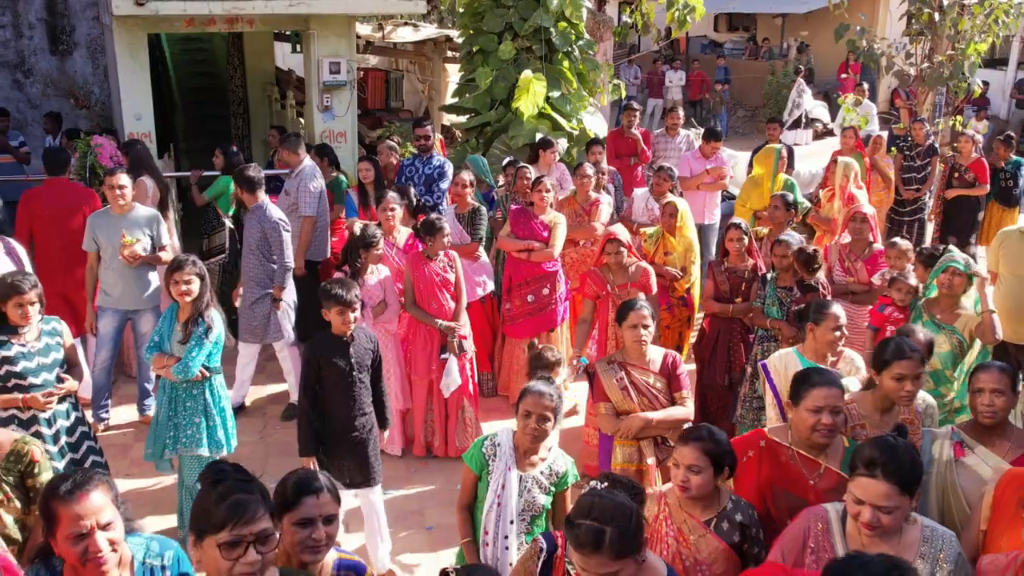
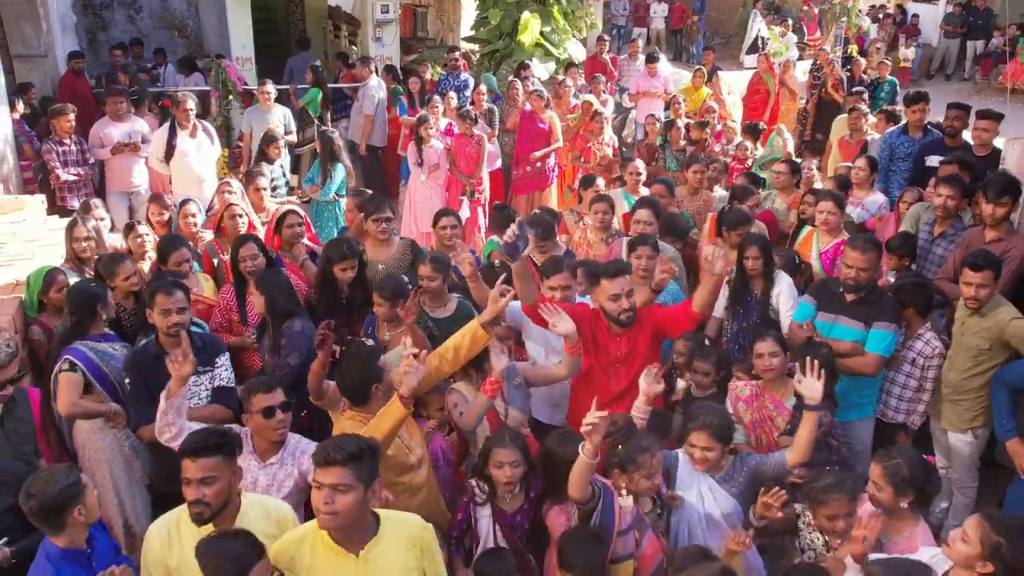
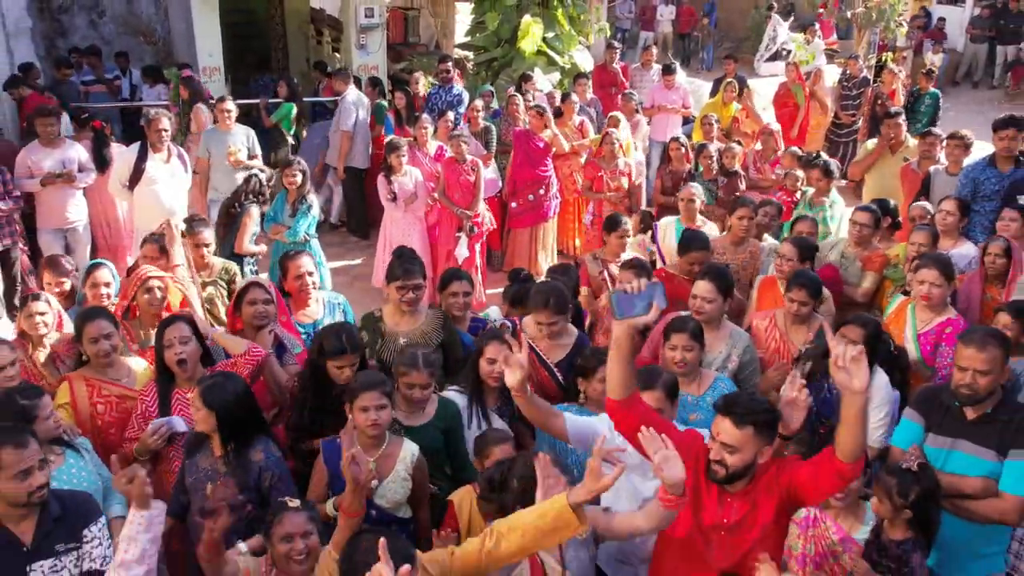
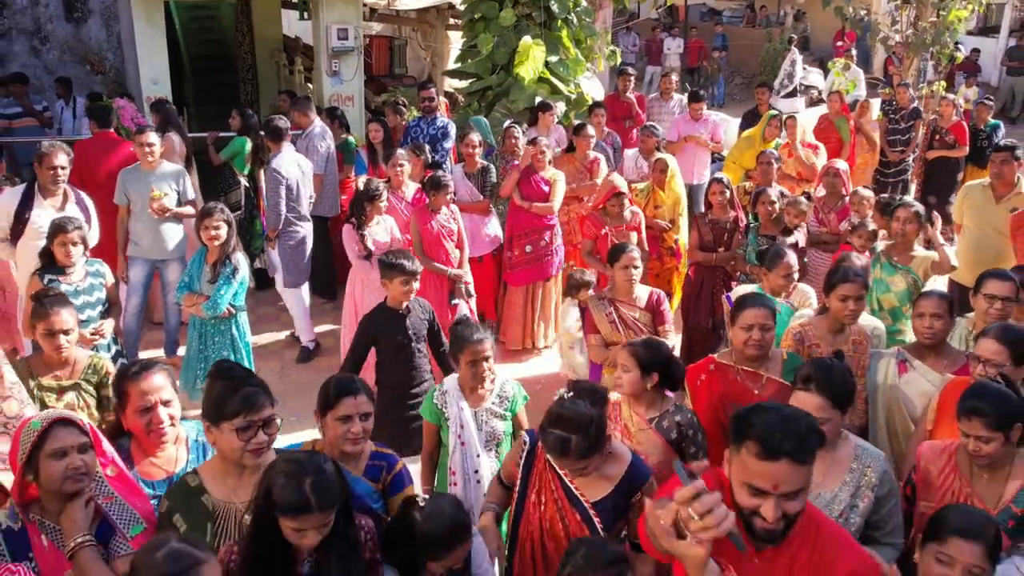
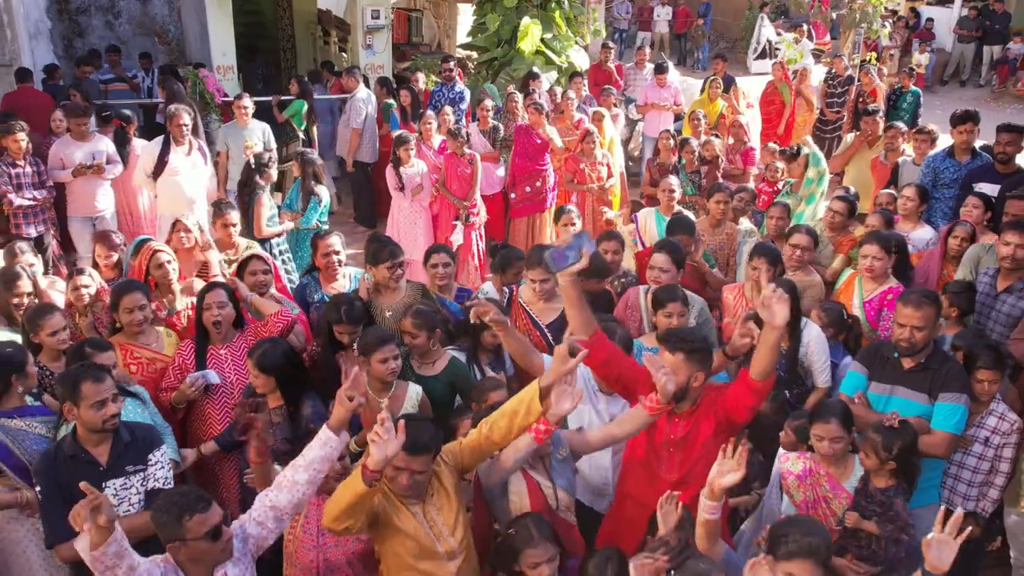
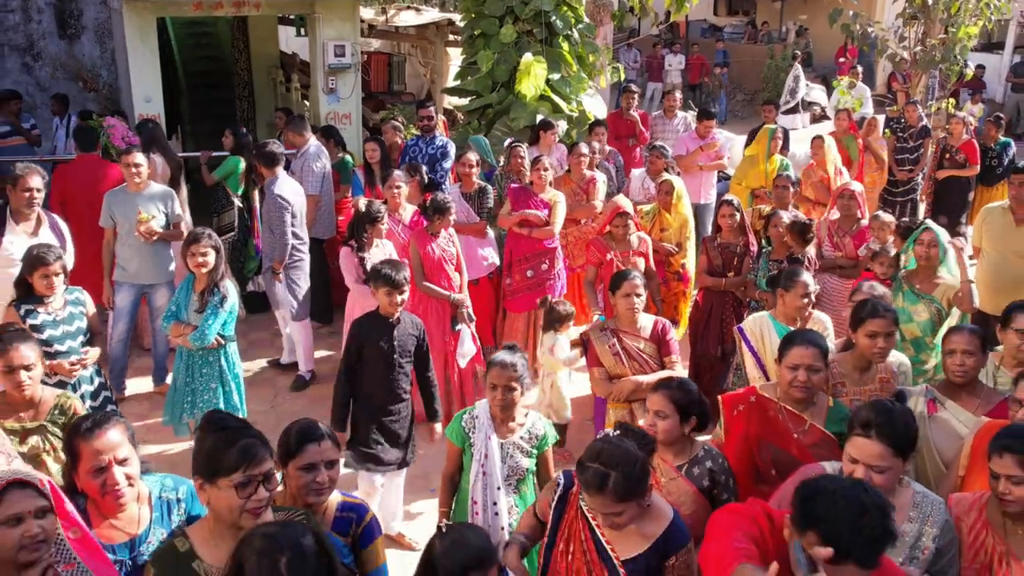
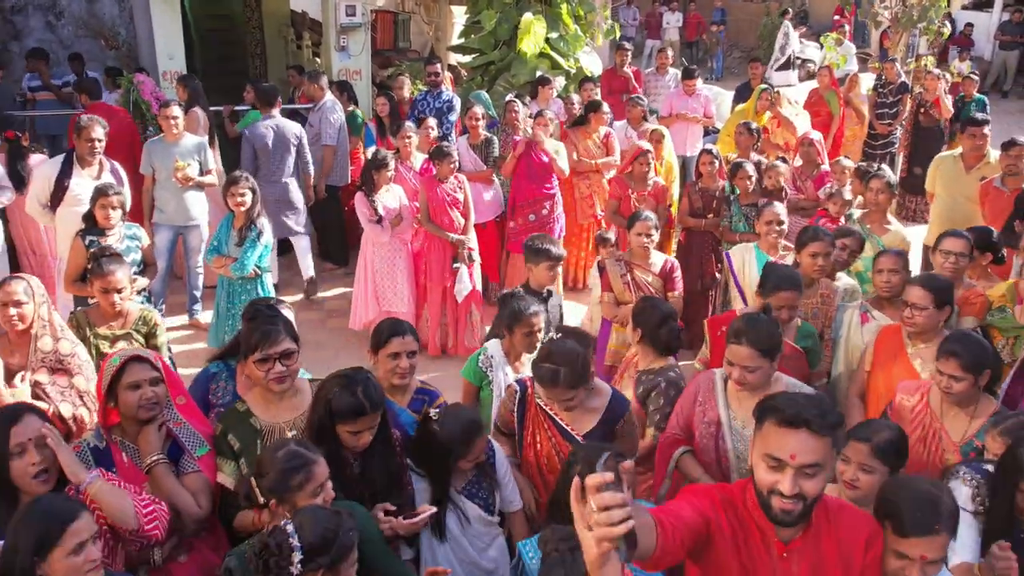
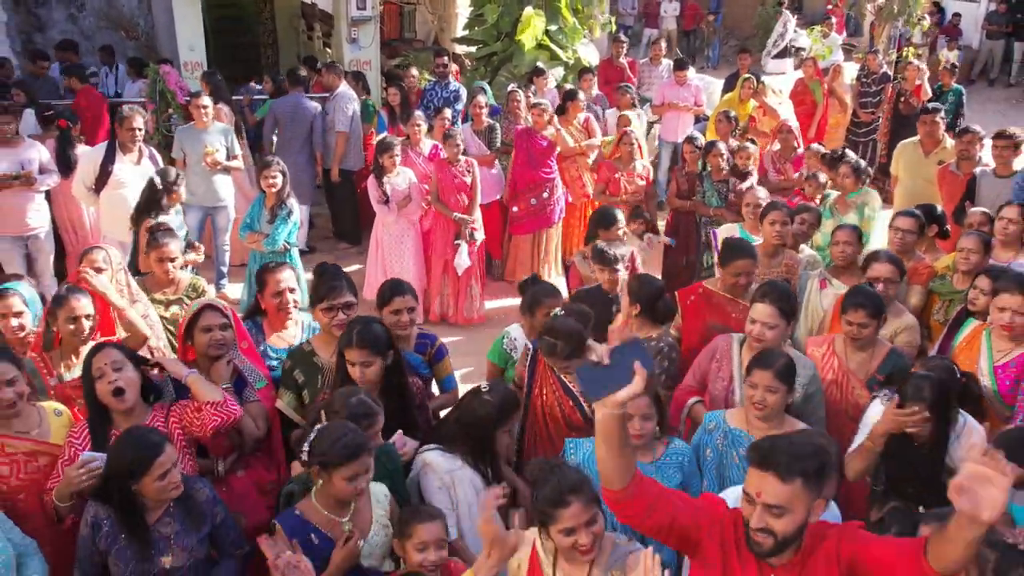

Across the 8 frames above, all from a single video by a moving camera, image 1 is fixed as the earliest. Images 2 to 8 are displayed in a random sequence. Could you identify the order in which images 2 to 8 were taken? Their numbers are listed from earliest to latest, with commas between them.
6, 4, 7, 8, 3, 5, 2
